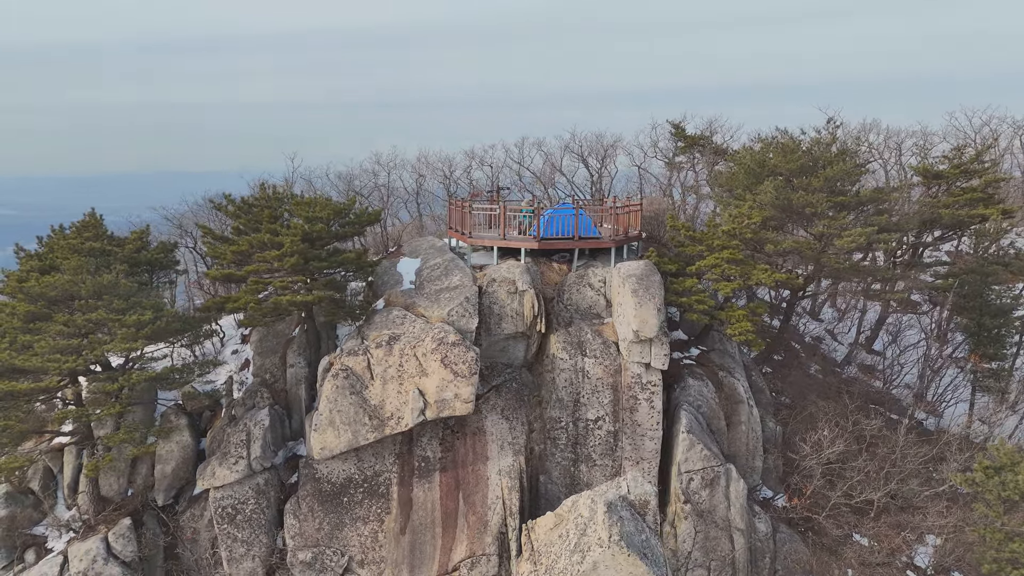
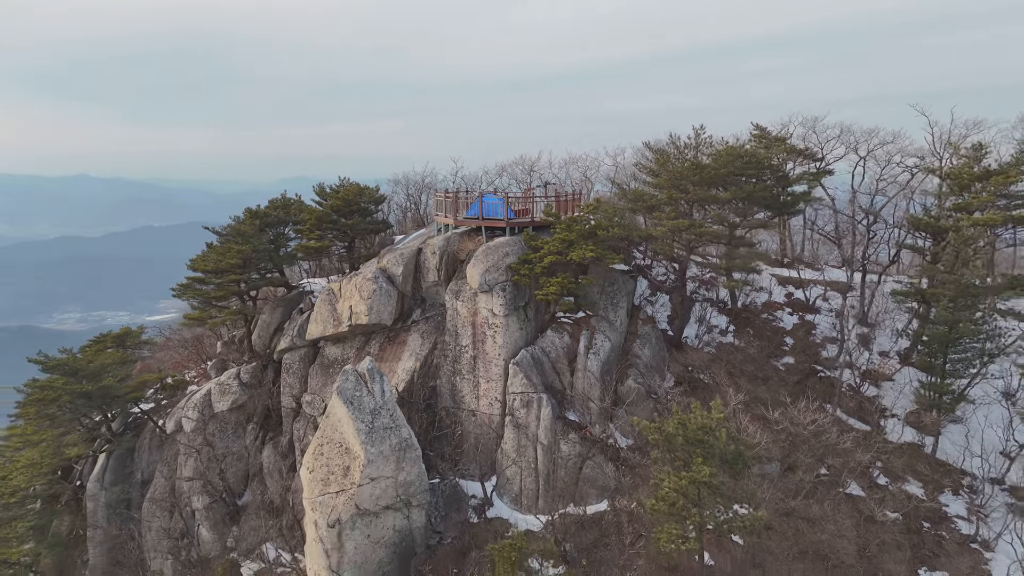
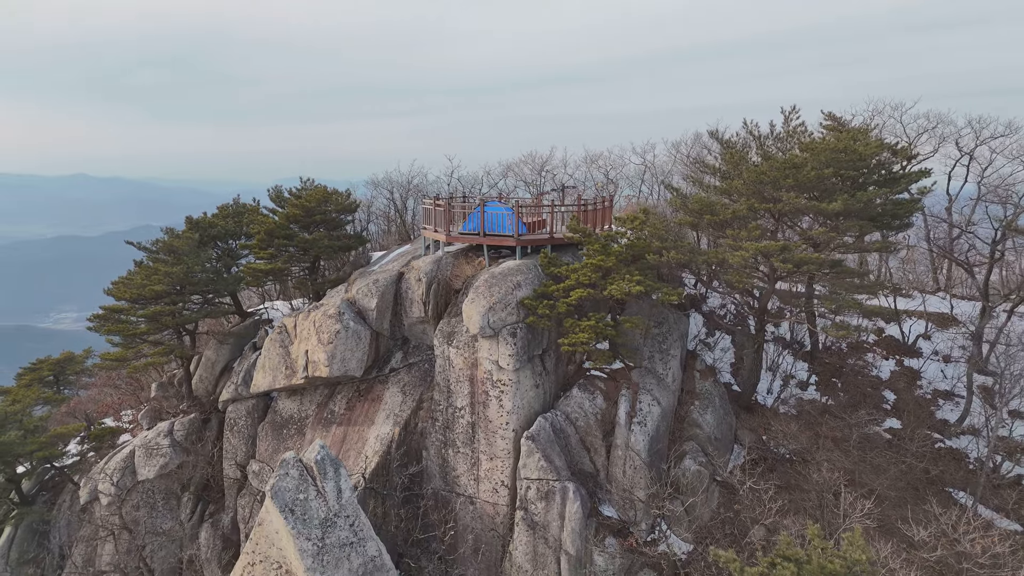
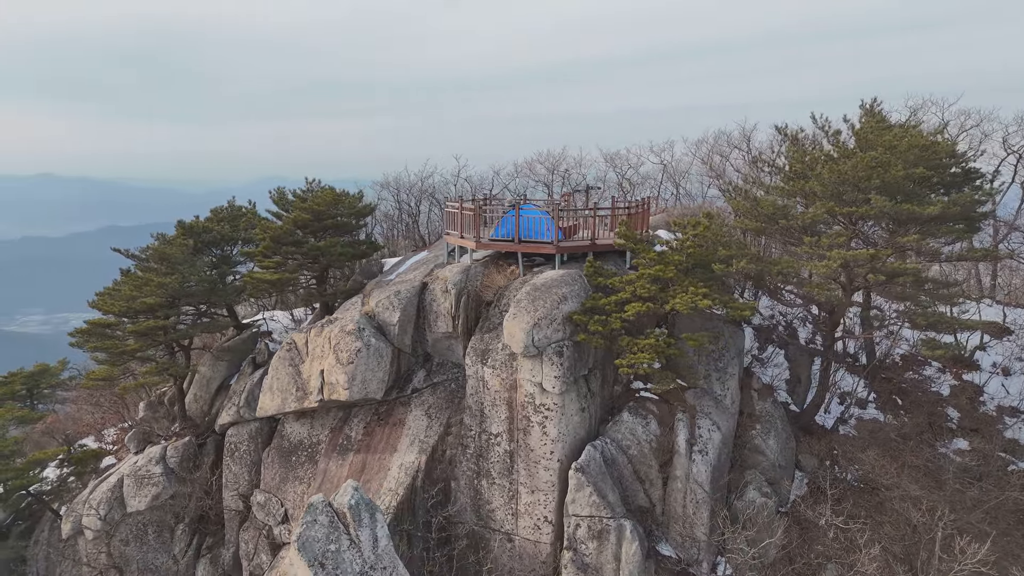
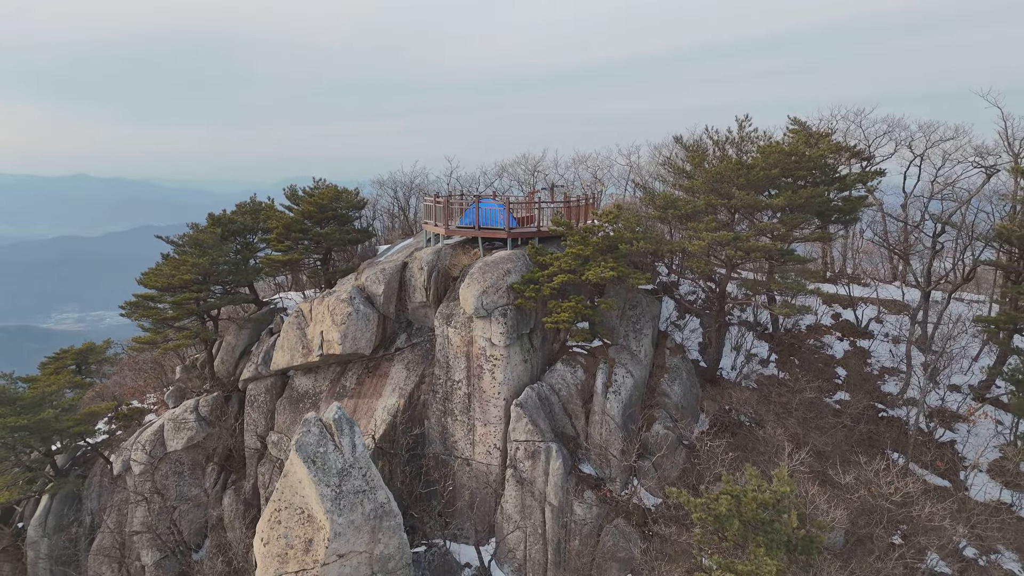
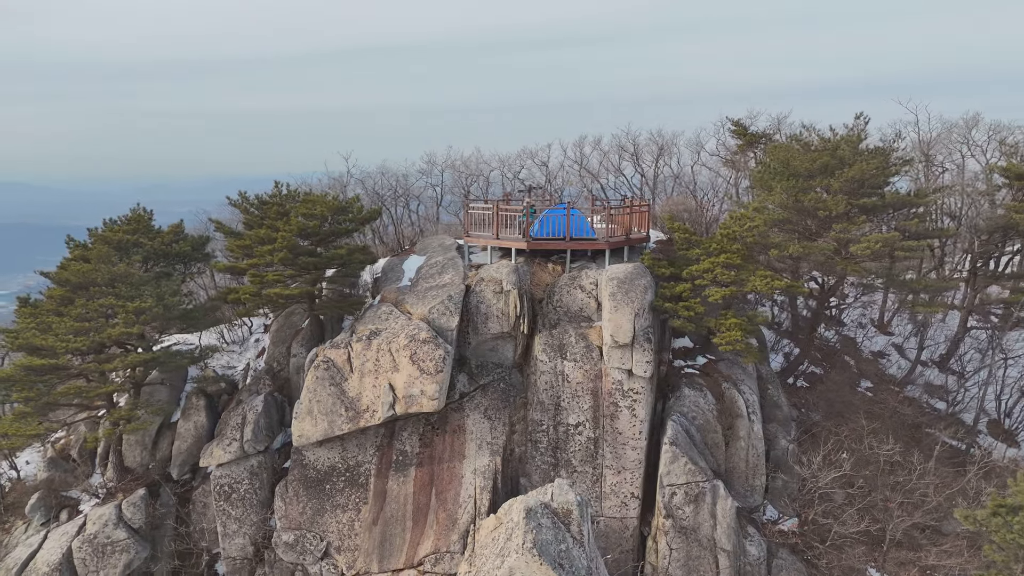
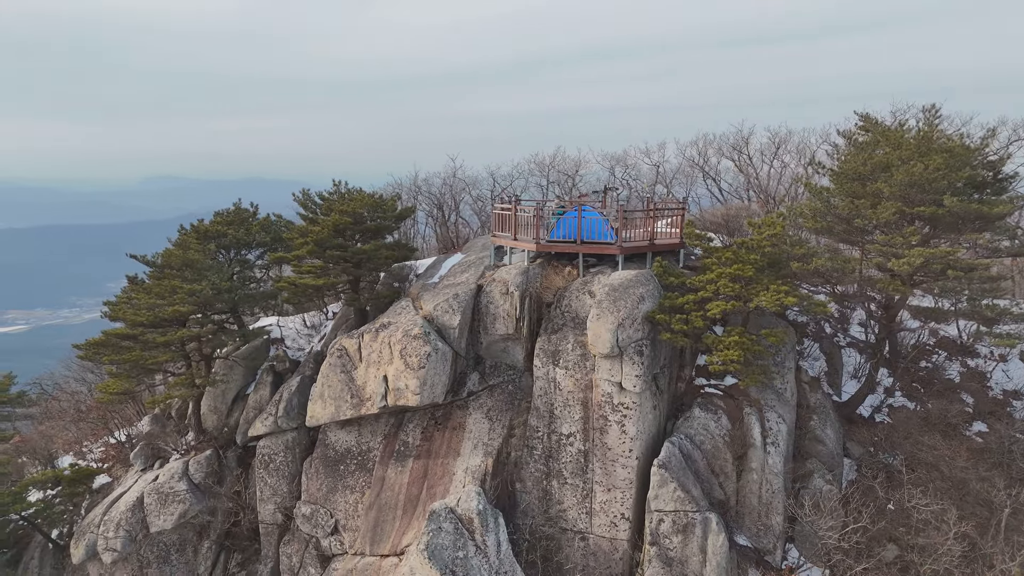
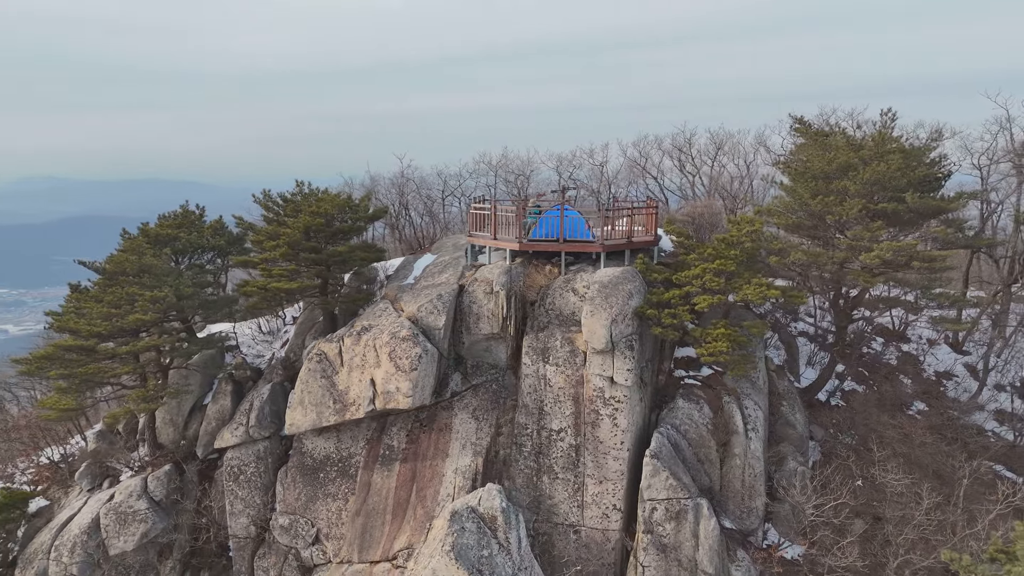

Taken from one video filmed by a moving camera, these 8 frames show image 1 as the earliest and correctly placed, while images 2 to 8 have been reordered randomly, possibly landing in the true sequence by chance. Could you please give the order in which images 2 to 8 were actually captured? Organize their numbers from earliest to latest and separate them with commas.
6, 8, 7, 4, 3, 5, 2
